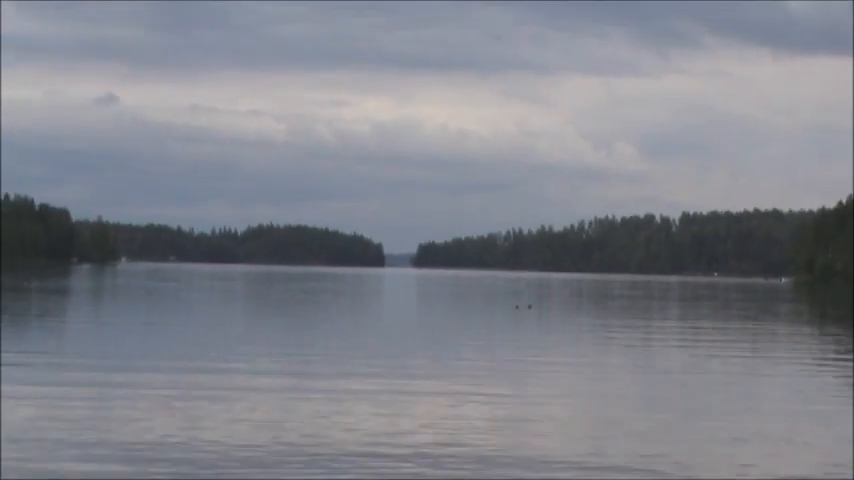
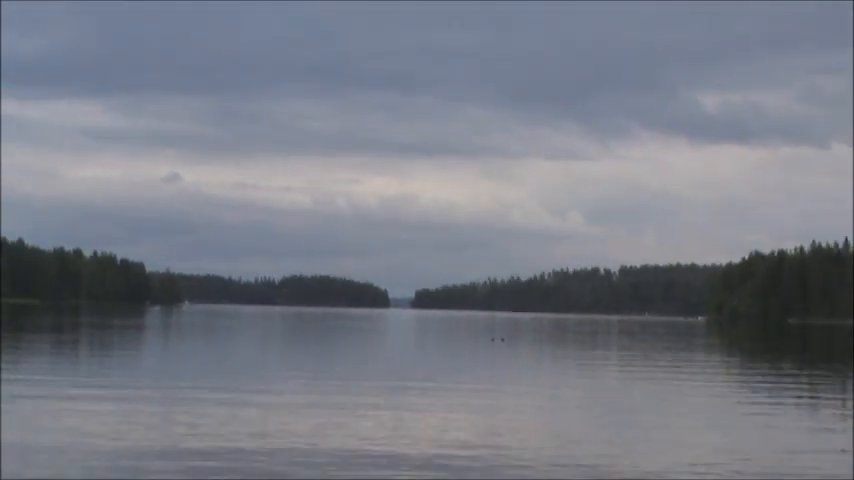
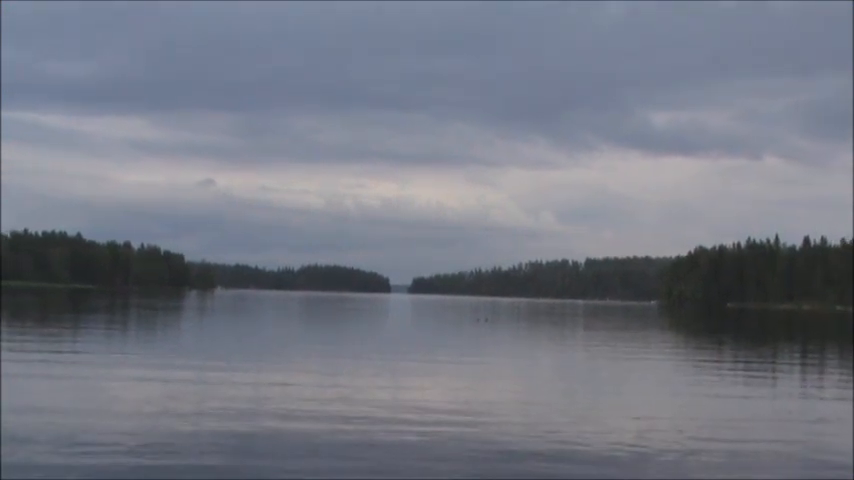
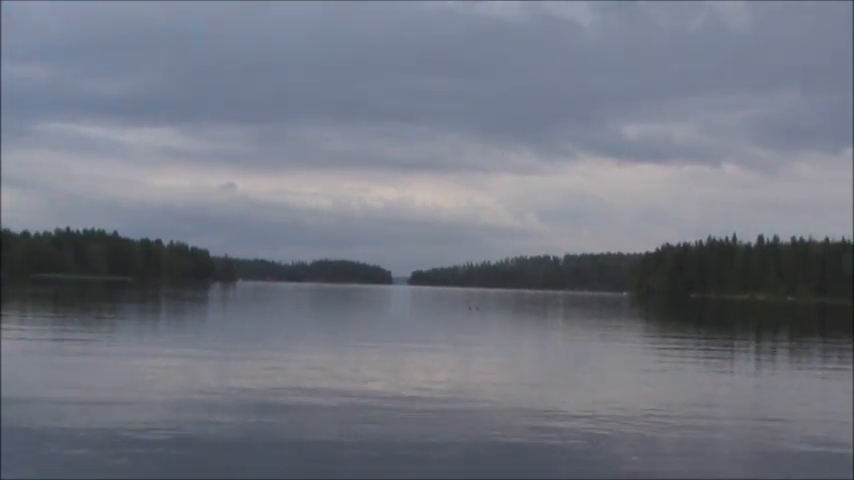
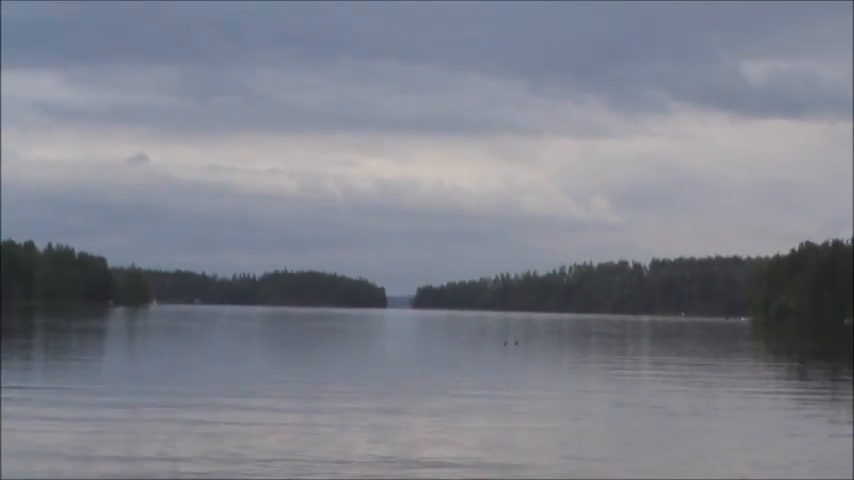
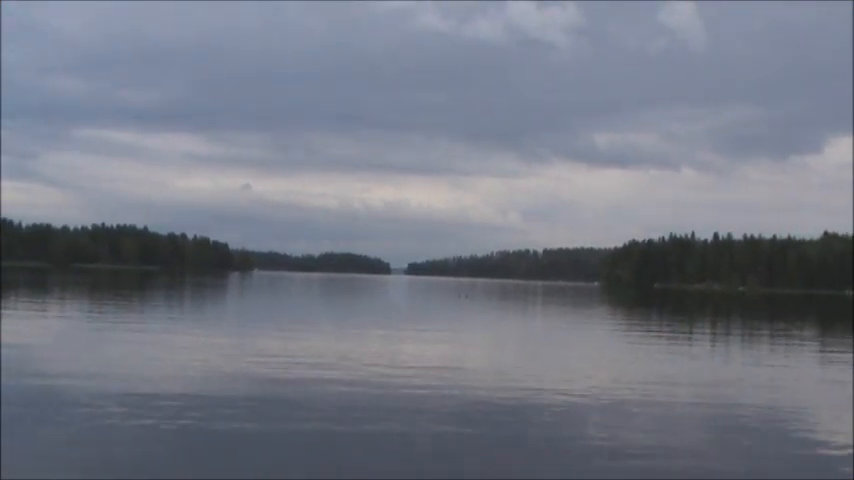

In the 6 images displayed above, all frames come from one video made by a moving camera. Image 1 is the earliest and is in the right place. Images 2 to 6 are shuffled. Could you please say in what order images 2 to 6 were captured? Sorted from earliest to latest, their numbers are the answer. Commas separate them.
5, 2, 3, 4, 6
